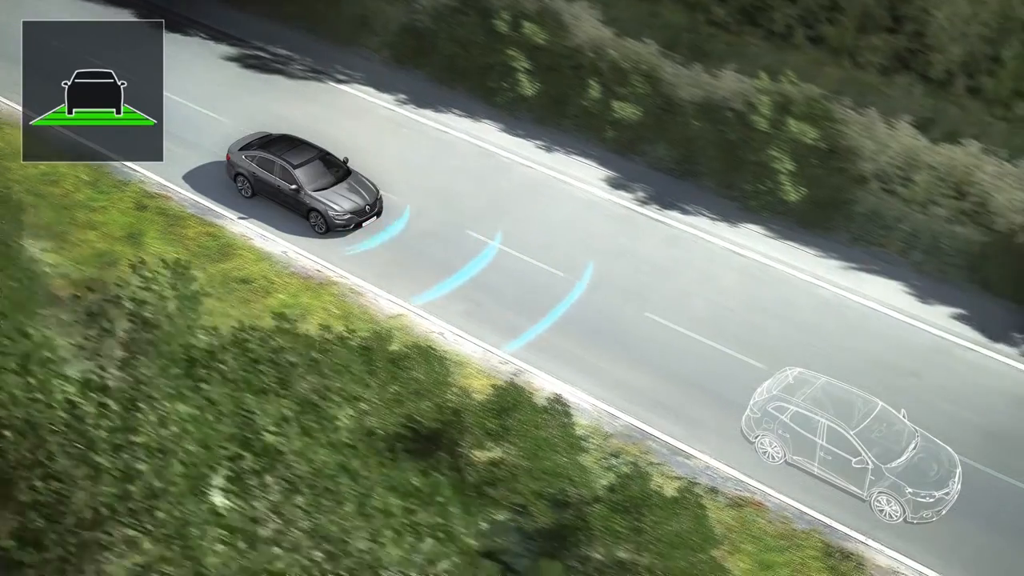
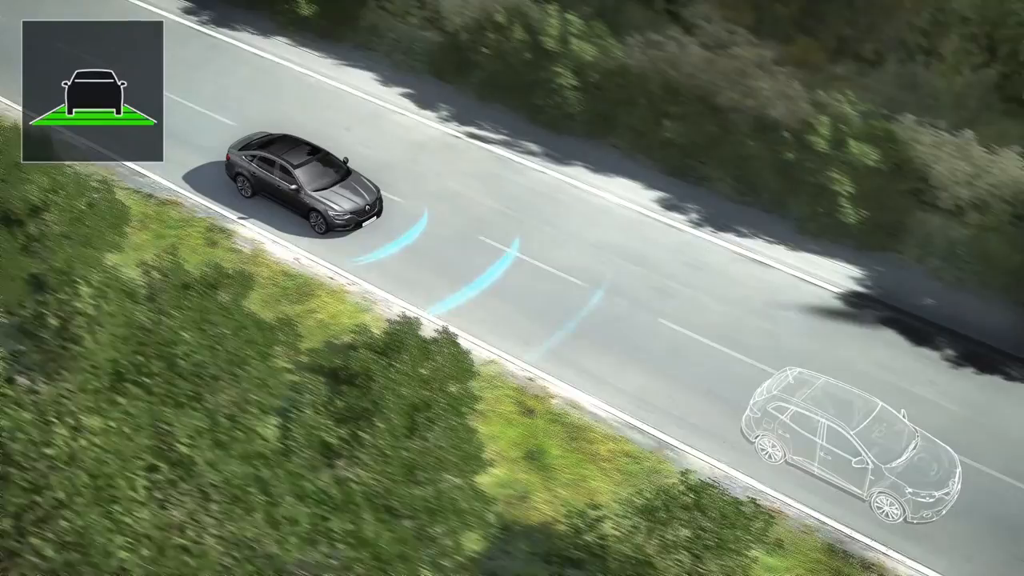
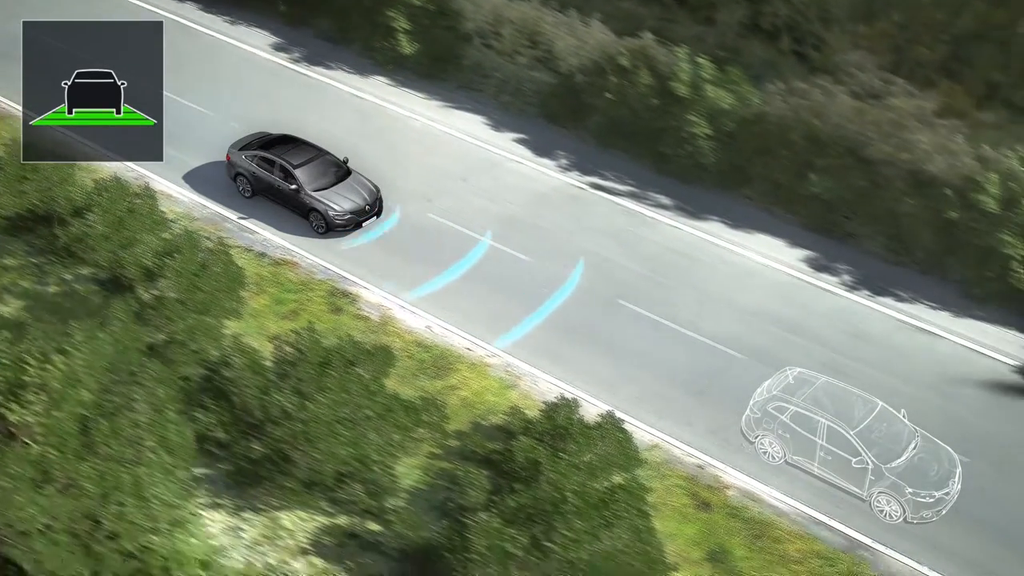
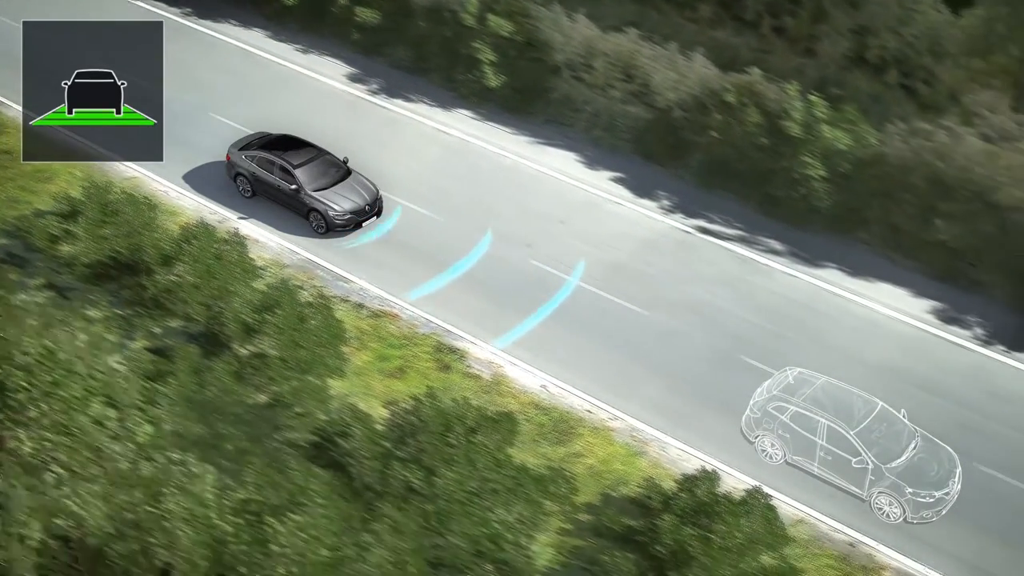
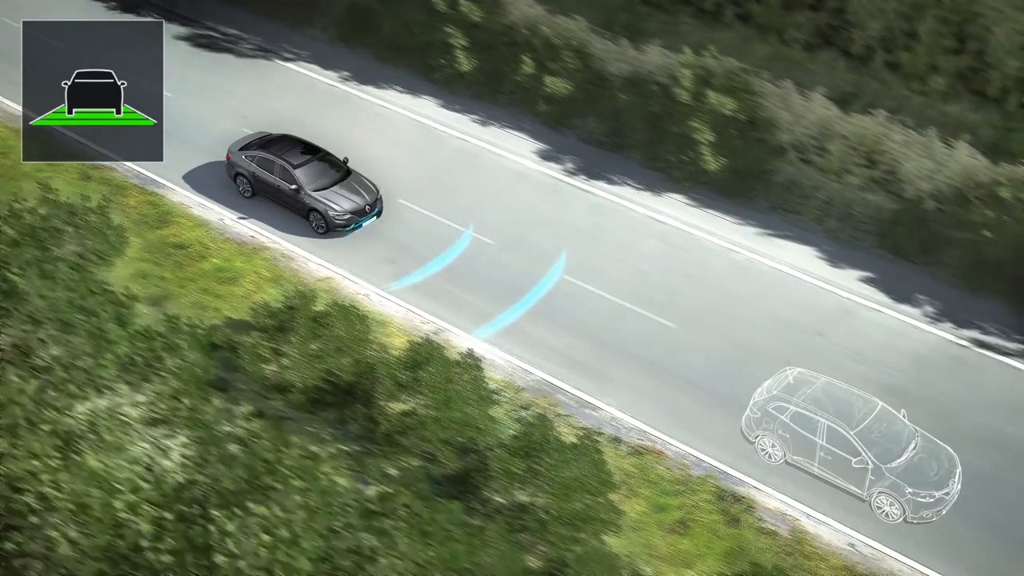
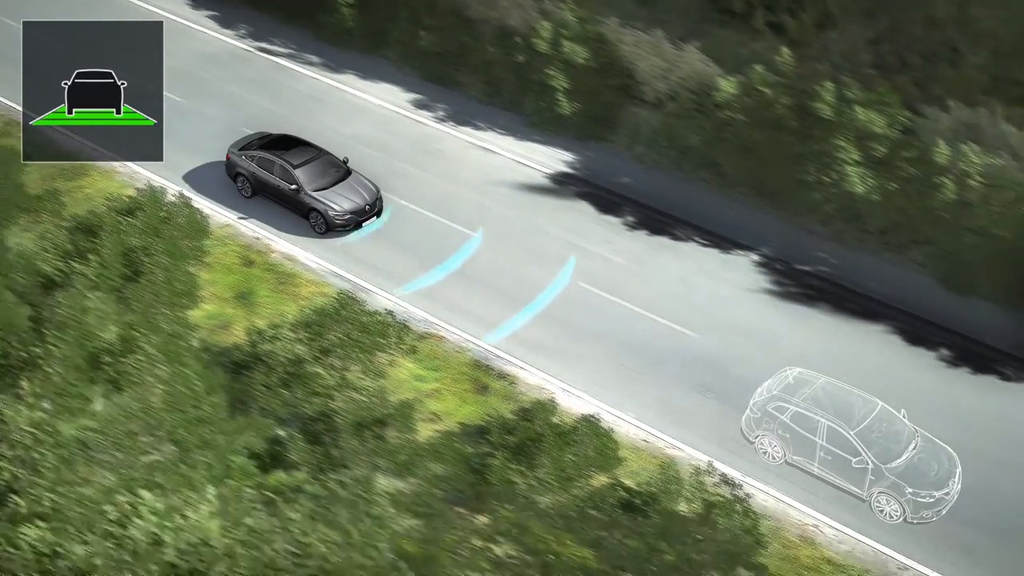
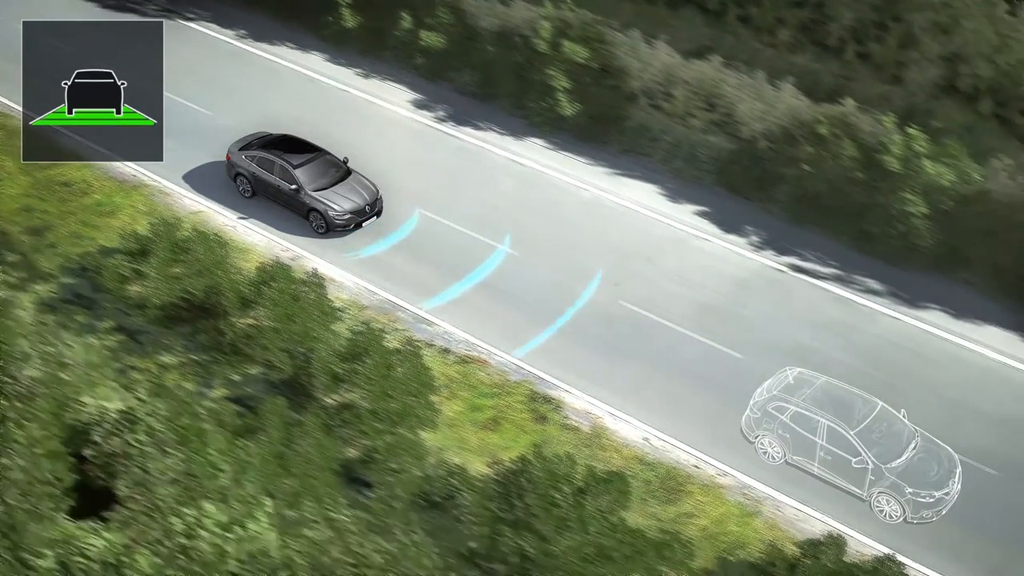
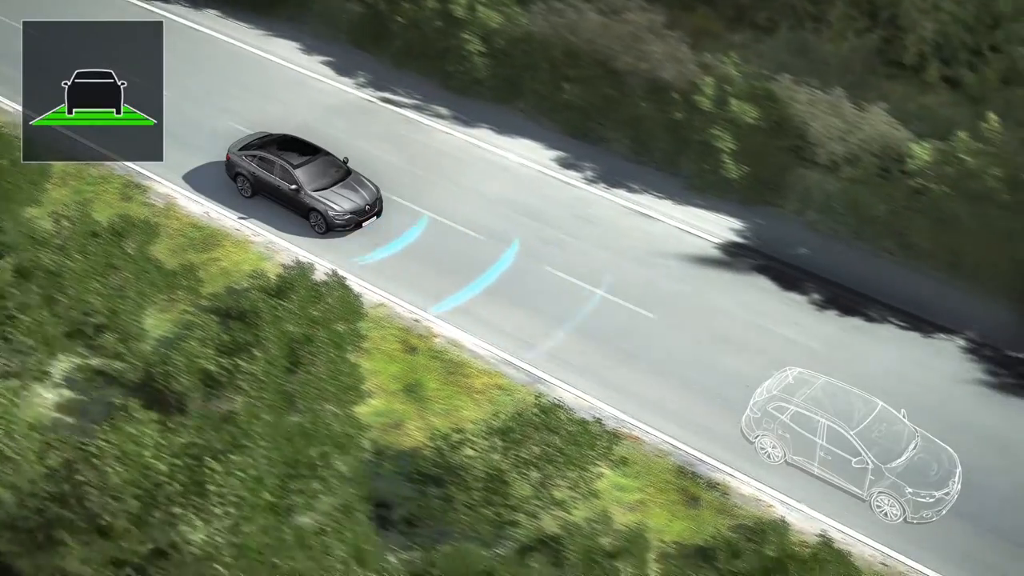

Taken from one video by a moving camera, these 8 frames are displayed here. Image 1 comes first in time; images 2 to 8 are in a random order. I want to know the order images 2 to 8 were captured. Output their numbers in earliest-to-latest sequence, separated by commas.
5, 7, 4, 3, 2, 8, 6
